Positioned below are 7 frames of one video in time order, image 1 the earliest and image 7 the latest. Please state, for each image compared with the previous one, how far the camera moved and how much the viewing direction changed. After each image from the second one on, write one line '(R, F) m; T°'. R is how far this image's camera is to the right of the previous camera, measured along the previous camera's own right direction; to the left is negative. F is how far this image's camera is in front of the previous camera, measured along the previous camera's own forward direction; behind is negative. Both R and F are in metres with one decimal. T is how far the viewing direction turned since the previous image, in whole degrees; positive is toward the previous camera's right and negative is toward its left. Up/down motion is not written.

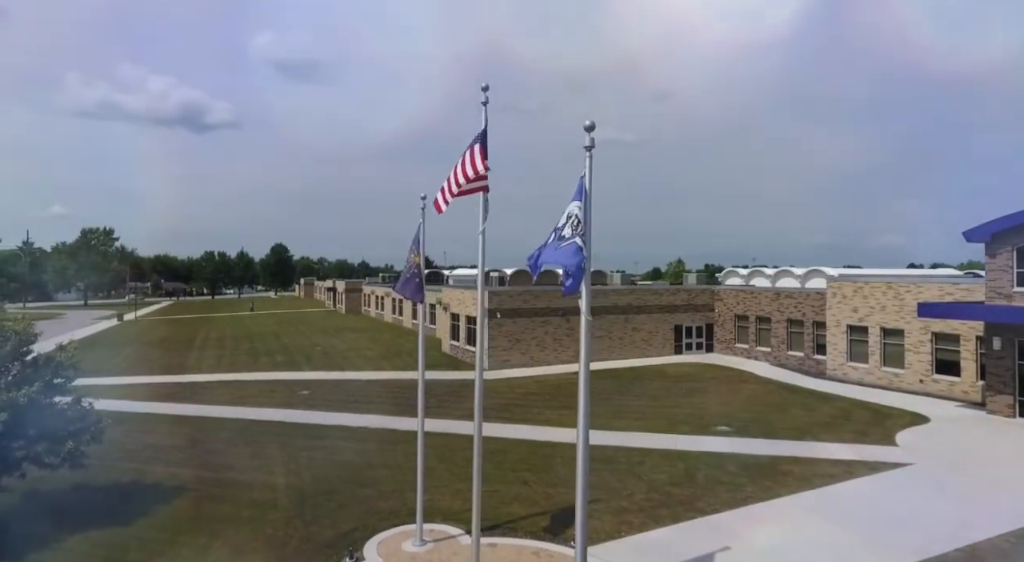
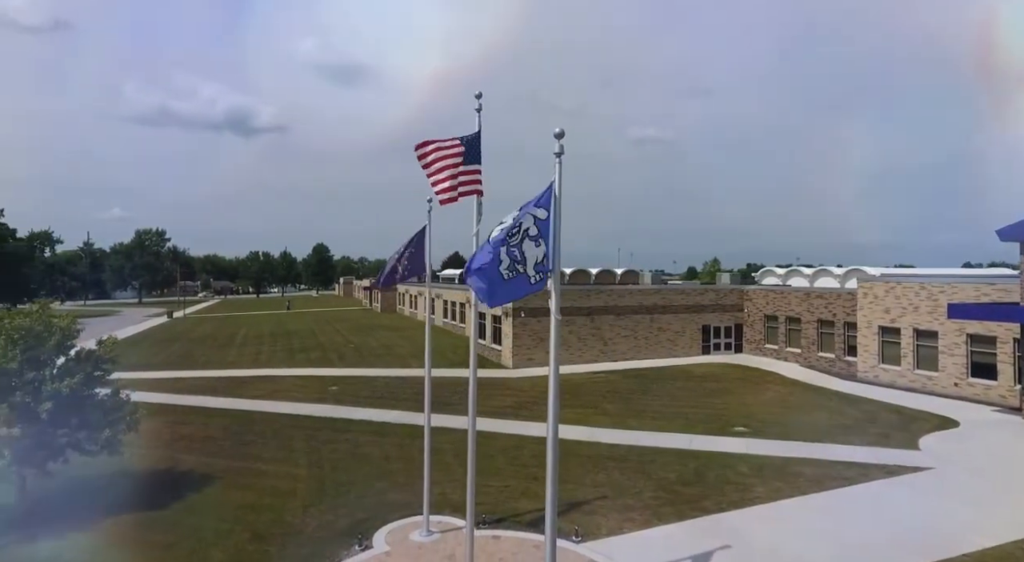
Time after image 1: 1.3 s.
(+0.9, -0.4) m; -4°
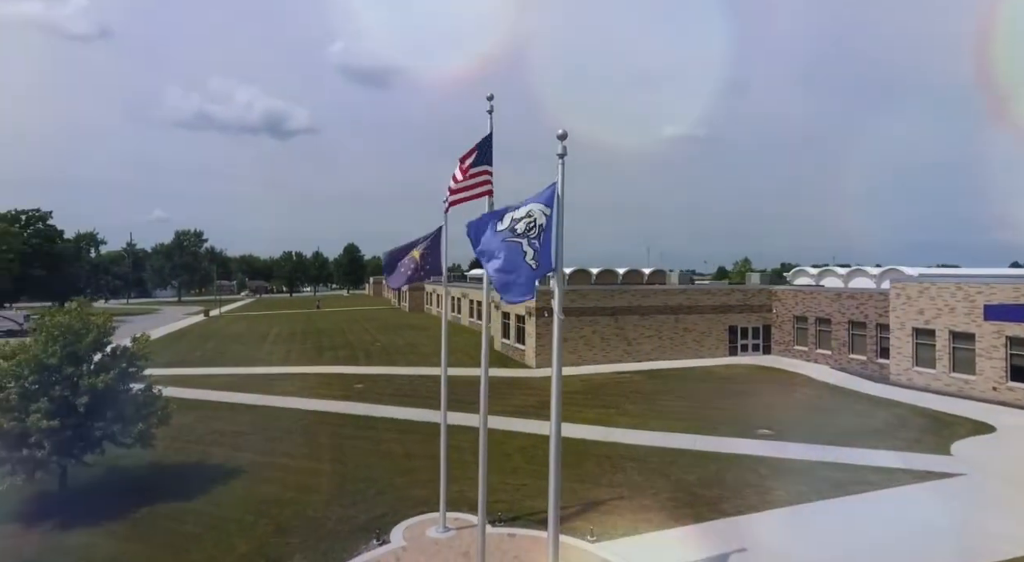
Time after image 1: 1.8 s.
(+0.4, -0.1) m; -3°
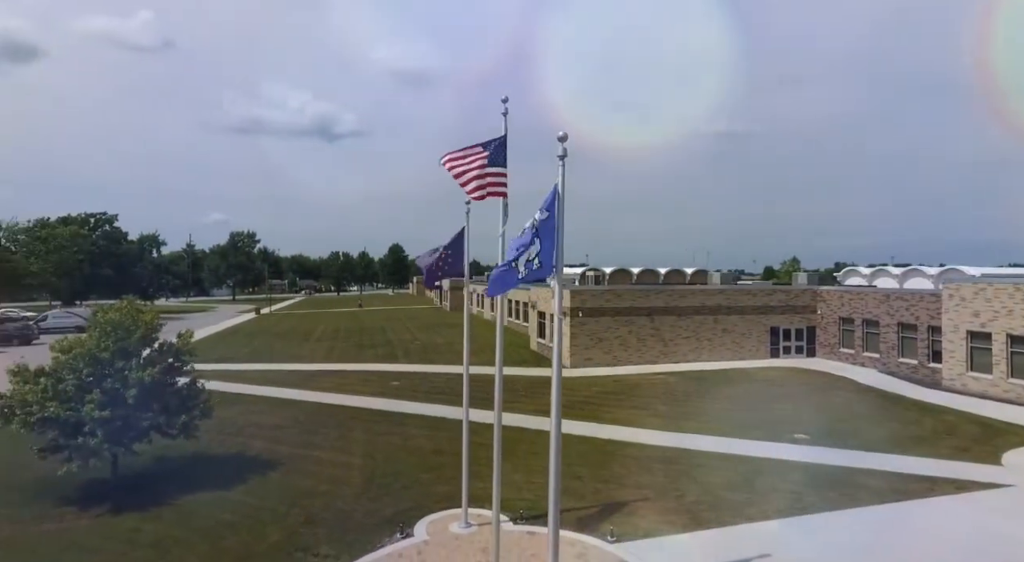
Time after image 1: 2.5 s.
(+0.7, -0.1) m; -5°
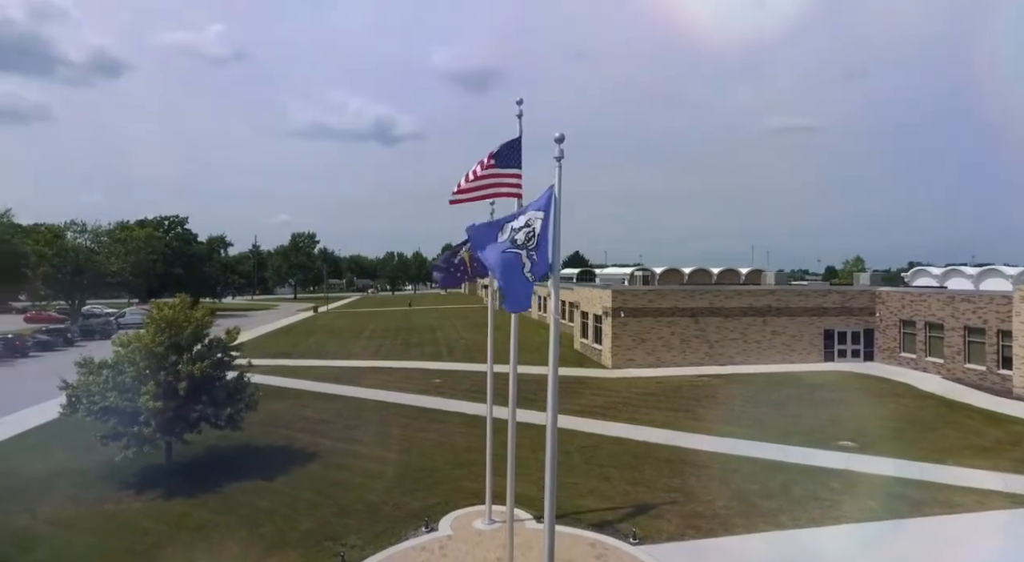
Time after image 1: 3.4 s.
(+0.9, -0.1) m; -6°
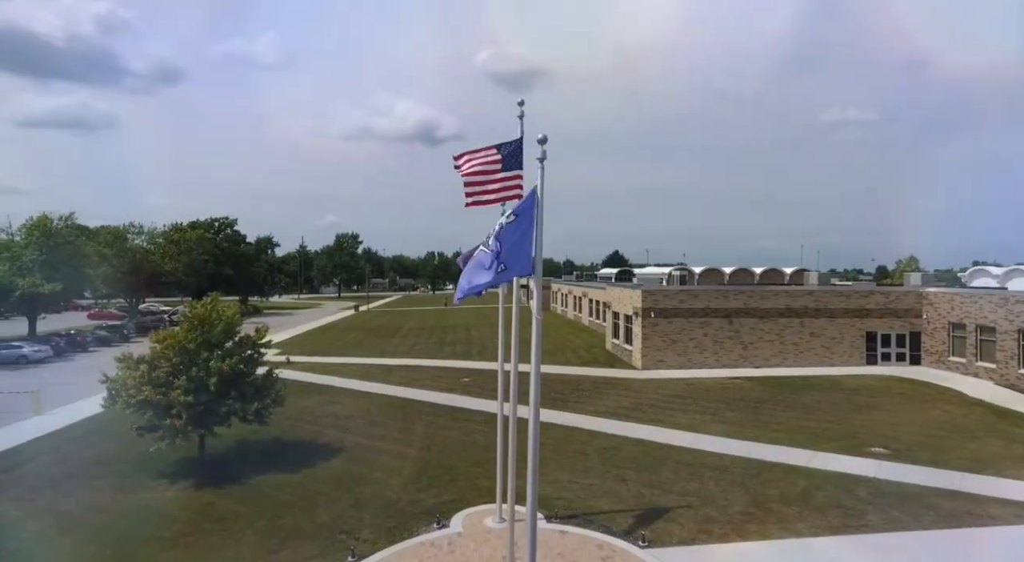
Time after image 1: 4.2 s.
(+0.9, 0.0) m; -5°
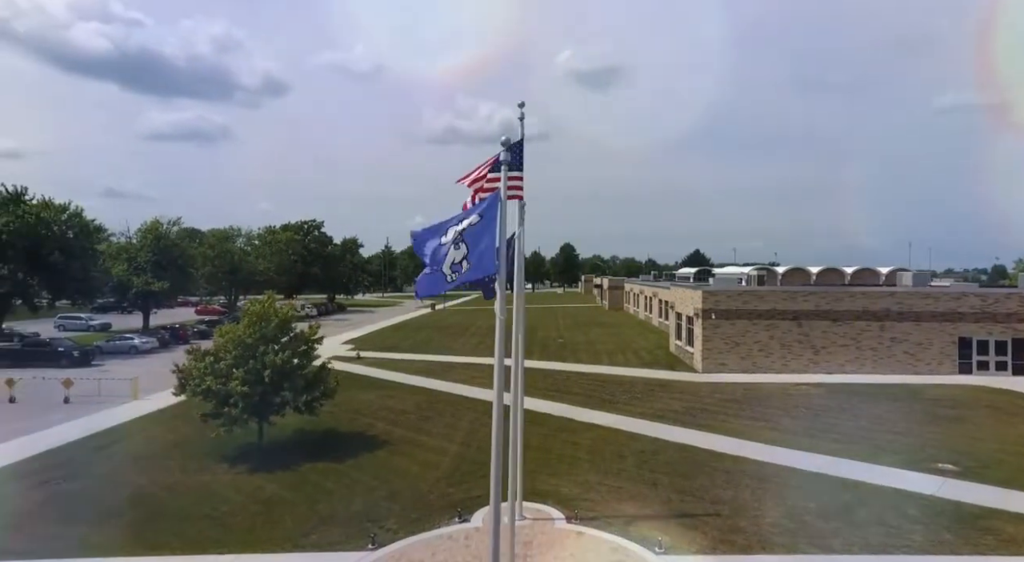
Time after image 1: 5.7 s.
(+1.8, +0.2) m; -10°
